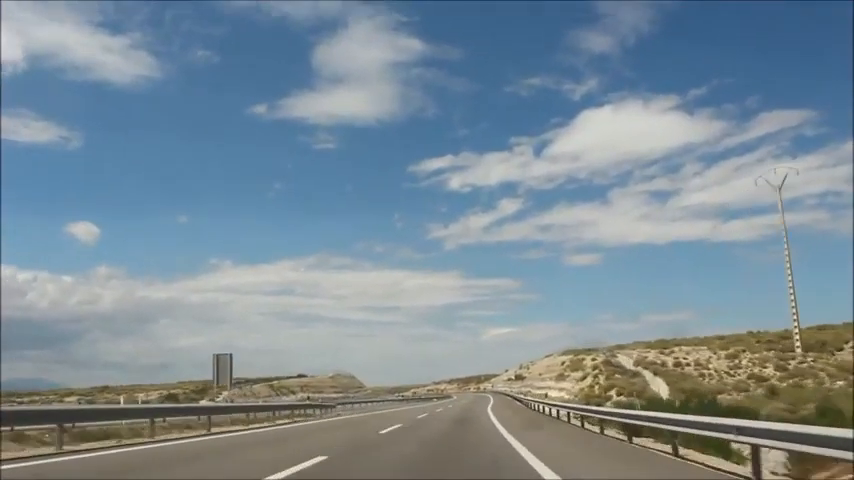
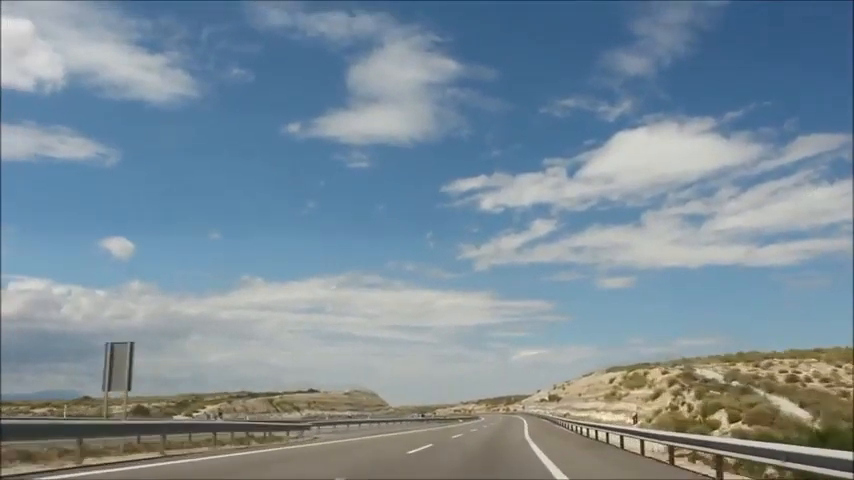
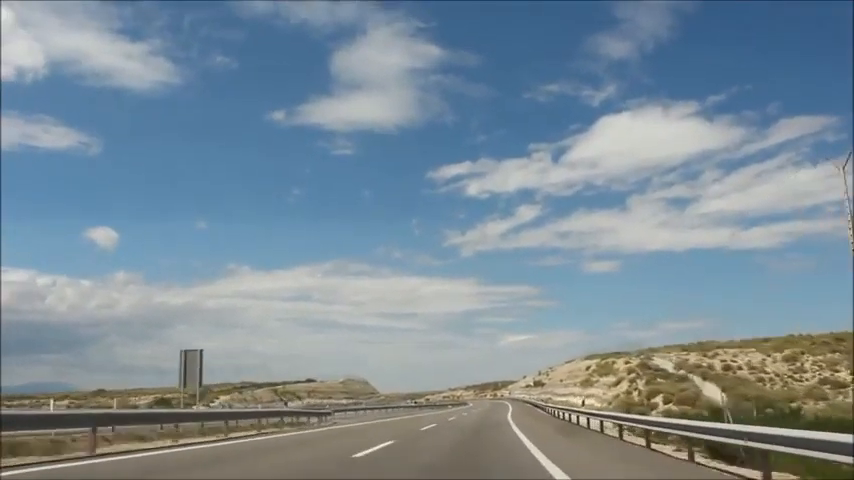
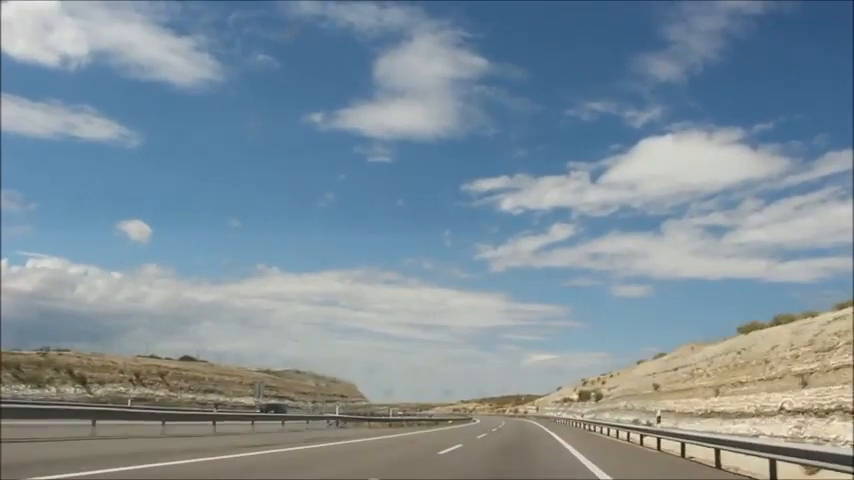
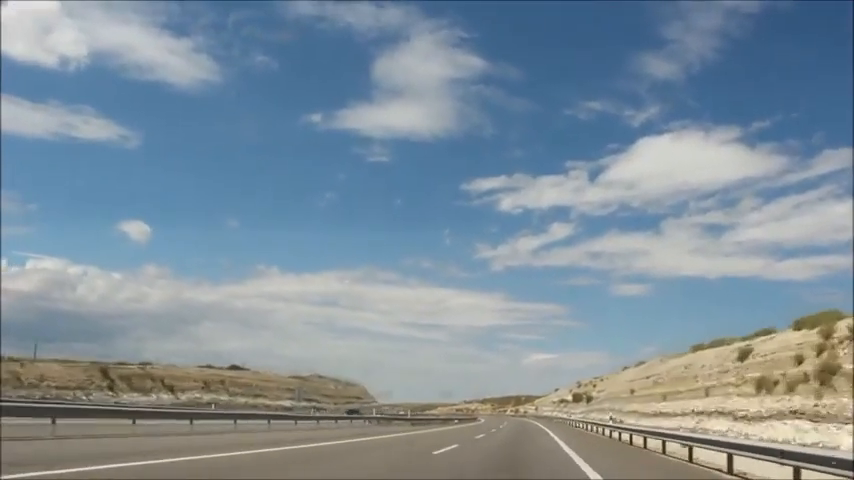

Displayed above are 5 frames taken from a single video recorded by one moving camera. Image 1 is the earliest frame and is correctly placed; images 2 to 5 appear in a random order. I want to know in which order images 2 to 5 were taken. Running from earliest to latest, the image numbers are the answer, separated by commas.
3, 2, 5, 4
